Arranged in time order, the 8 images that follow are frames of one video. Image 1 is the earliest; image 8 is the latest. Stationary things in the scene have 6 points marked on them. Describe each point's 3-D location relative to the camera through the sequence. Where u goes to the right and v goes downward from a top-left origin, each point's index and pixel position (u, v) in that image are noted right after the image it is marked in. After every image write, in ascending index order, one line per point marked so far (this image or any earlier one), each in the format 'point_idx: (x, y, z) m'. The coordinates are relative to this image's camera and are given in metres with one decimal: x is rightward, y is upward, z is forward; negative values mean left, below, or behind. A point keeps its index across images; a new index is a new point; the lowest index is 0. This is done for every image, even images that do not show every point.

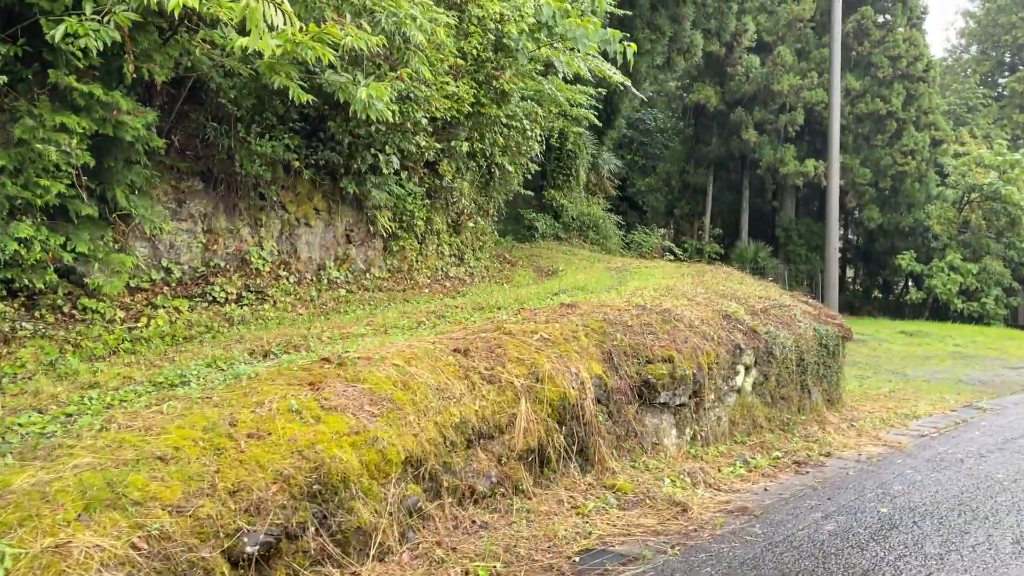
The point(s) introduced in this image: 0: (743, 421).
0: (+1.6, -0.9, +6.1) m
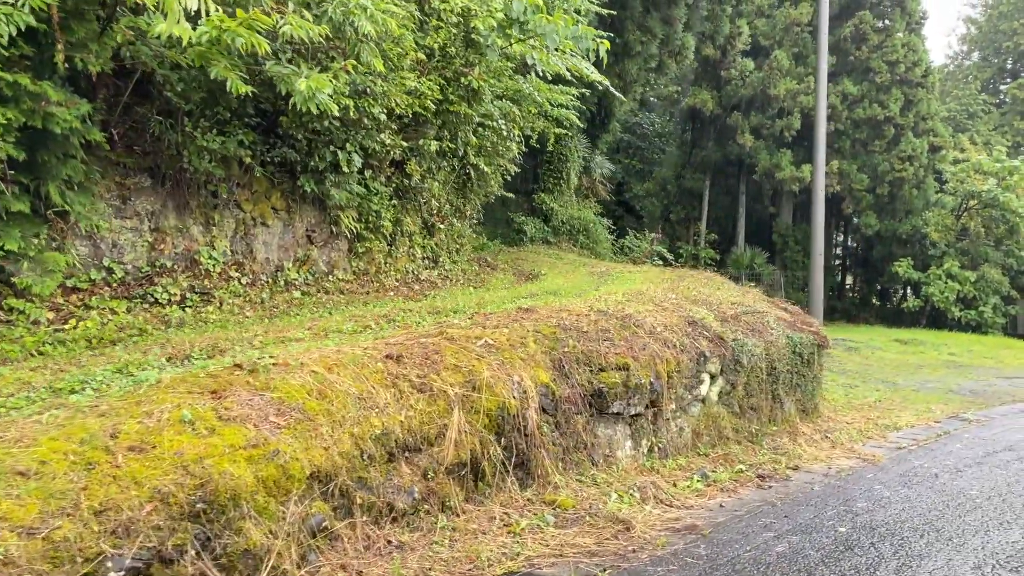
0: (+1.3, -1.0, +5.9) m
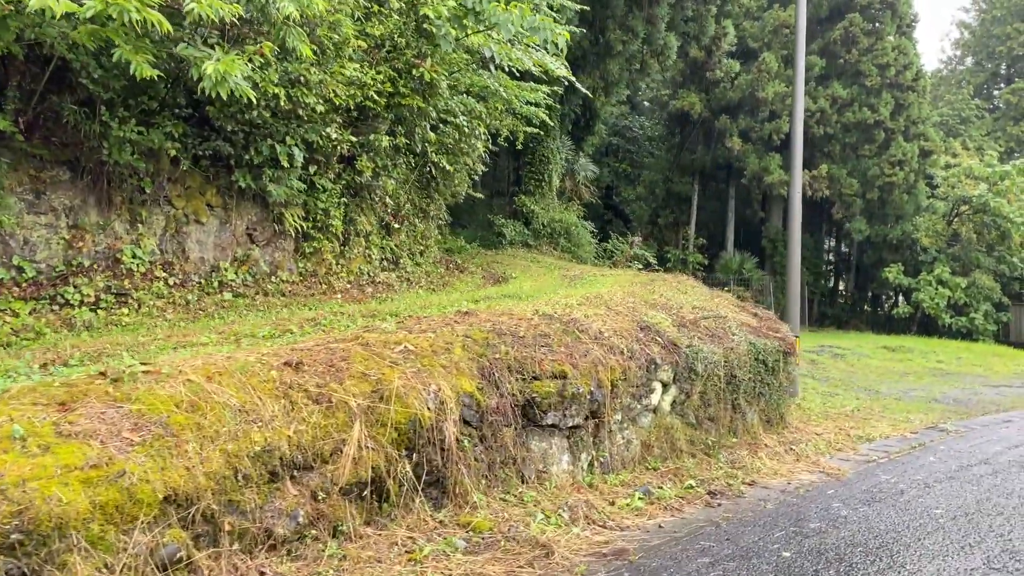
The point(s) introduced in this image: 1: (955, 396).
0: (+0.9, -1.0, +5.5) m
1: (+6.6, -1.6, +12.9) m
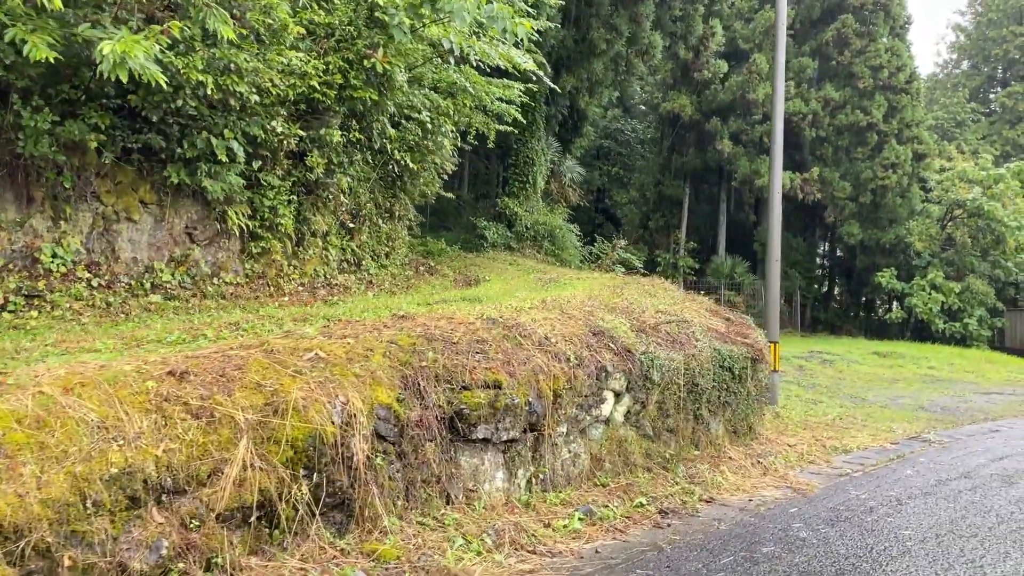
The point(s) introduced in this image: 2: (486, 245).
0: (+0.6, -1.0, +5.1) m
1: (+6.2, -1.7, +12.5) m
2: (-0.5, +0.9, +17.8) m
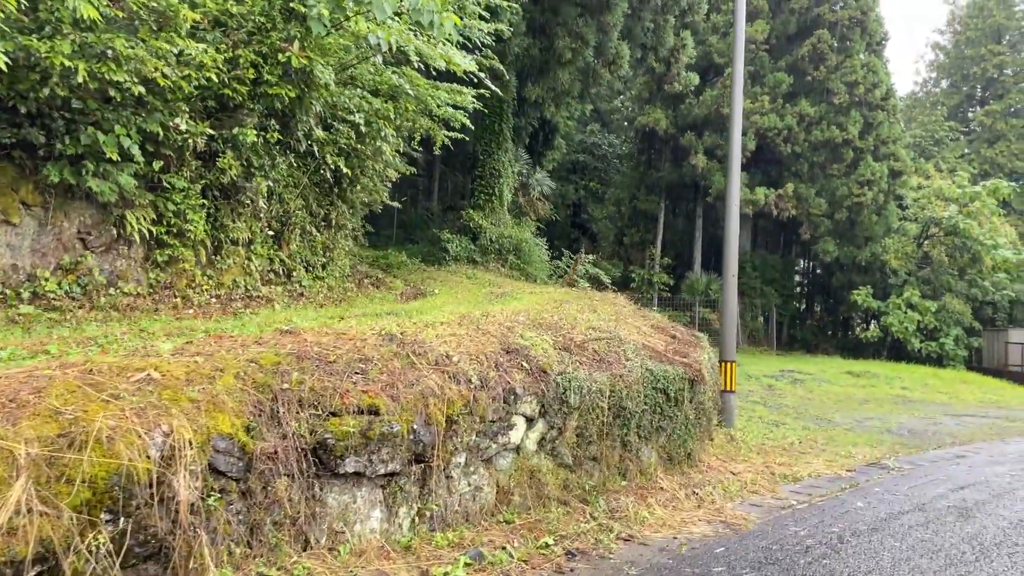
0: (0.0, -1.1, +4.6) m
1: (+5.6, -1.9, +12.1) m
2: (-1.3, +0.6, +17.3) m
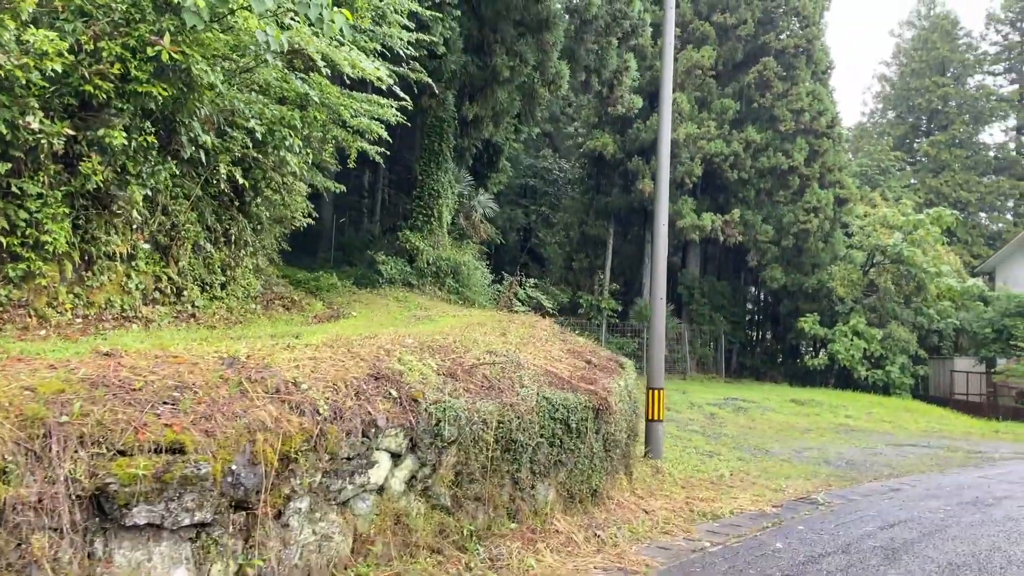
0: (-0.6, -1.2, +4.0) m
1: (+4.6, -2.3, +11.7) m
2: (-2.5, +0.1, +16.7) m
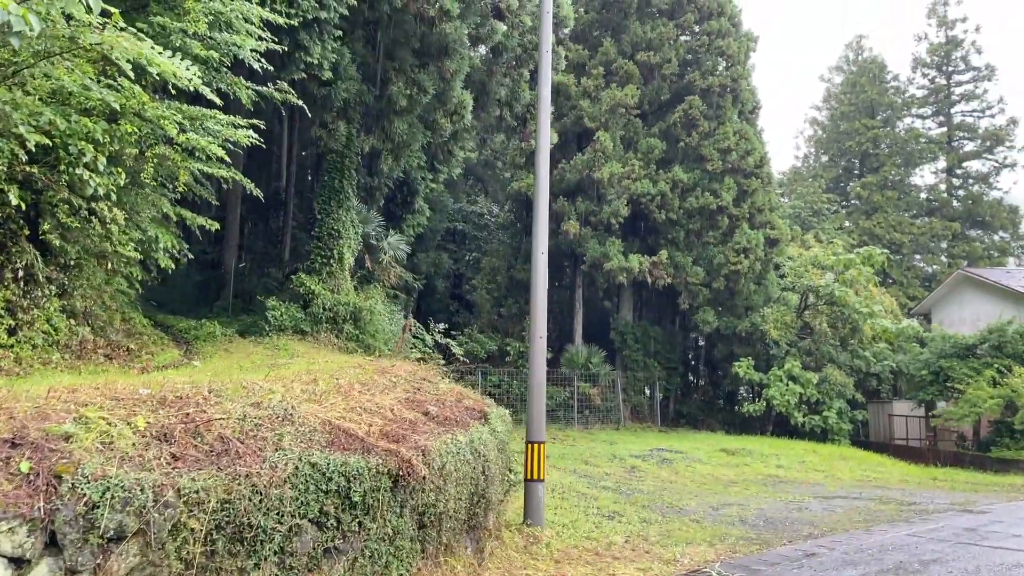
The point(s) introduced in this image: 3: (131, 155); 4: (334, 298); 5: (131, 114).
0: (-1.7, -1.2, +2.6) m
1: (+3.1, -2.7, +10.5) m
2: (-4.2, -0.7, +15.3) m
3: (-3.4, +1.2, +7.9) m
4: (-3.3, -0.2, +16.0) m
5: (-3.2, +1.5, +7.4) m
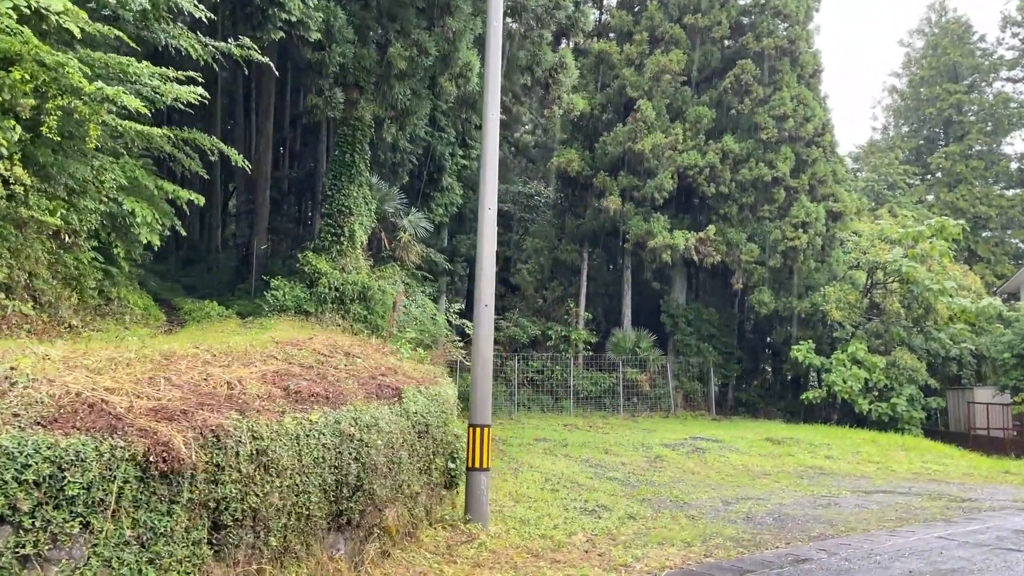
0: (-2.6, -1.0, +1.8) m
1: (+2.9, -2.4, +9.2) m
2: (-4.0, -0.4, +14.6) m
3: (-3.9, +1.5, +7.1) m
4: (-3.0, +0.2, +15.3) m
5: (-3.7, +1.7, +6.7) m
